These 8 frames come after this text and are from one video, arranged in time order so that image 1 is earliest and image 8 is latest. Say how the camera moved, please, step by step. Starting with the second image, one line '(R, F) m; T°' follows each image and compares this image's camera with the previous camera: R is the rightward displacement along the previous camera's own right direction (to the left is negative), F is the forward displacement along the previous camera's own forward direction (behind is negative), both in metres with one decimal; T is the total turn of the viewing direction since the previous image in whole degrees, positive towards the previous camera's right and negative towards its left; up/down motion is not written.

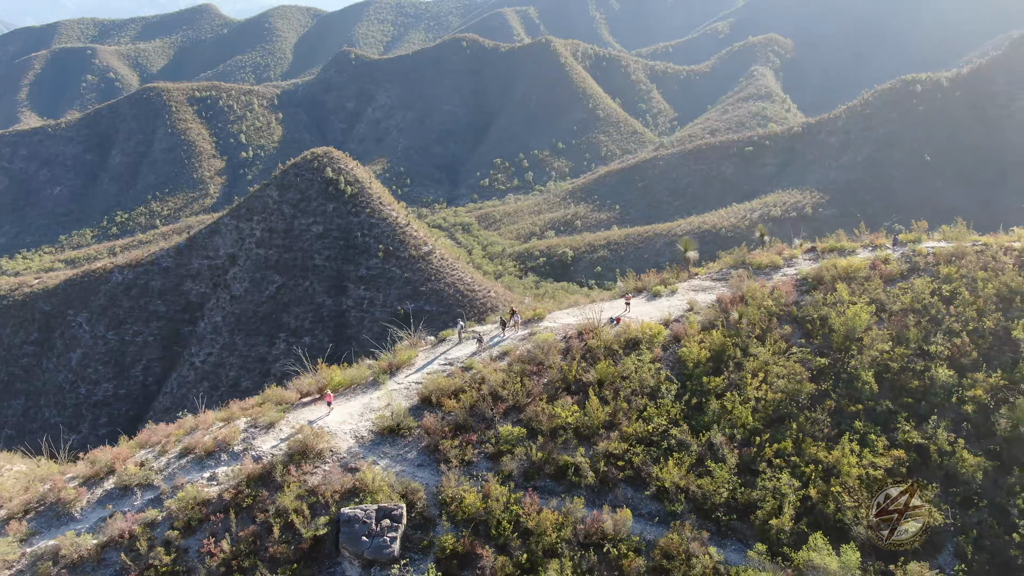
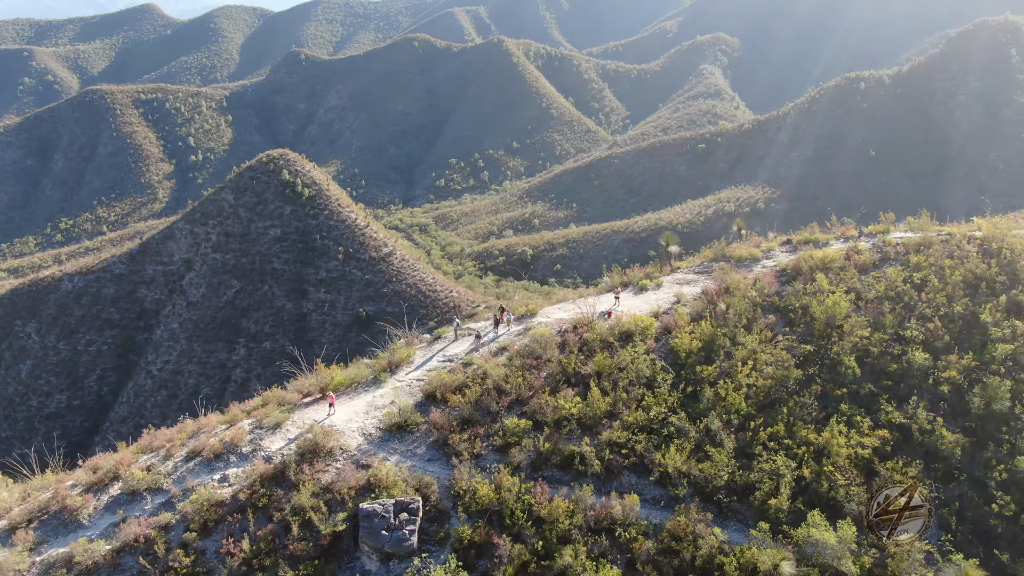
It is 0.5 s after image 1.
(-0.8, -0.3) m; +3°
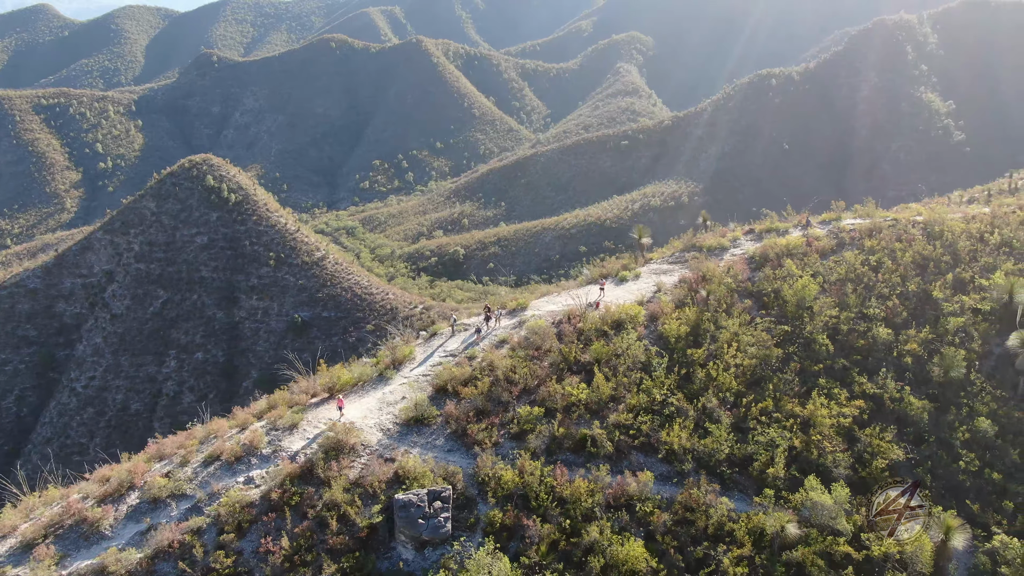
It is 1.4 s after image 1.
(-1.4, -0.4) m; +6°
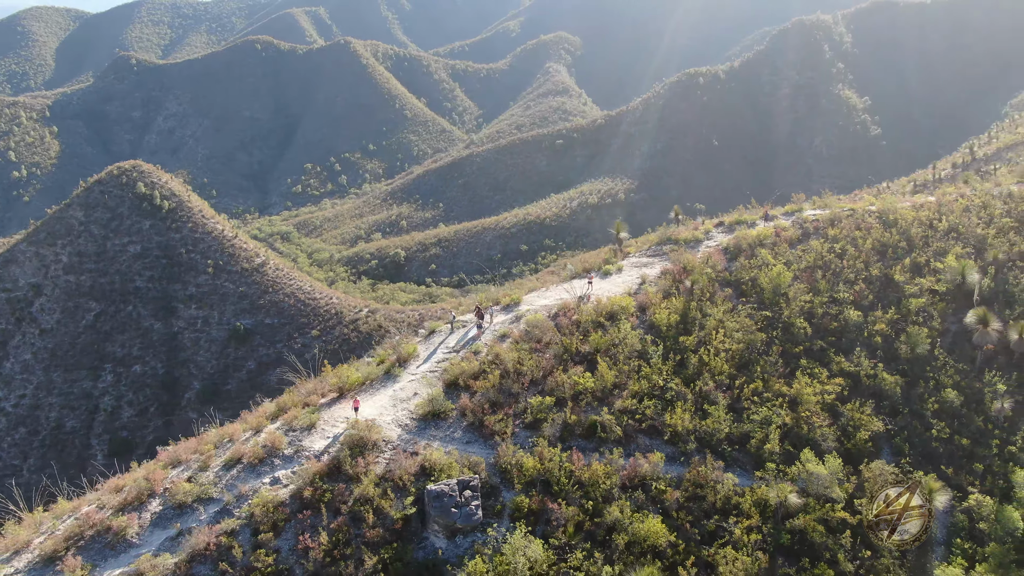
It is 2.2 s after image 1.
(-1.3, -0.4) m; +5°
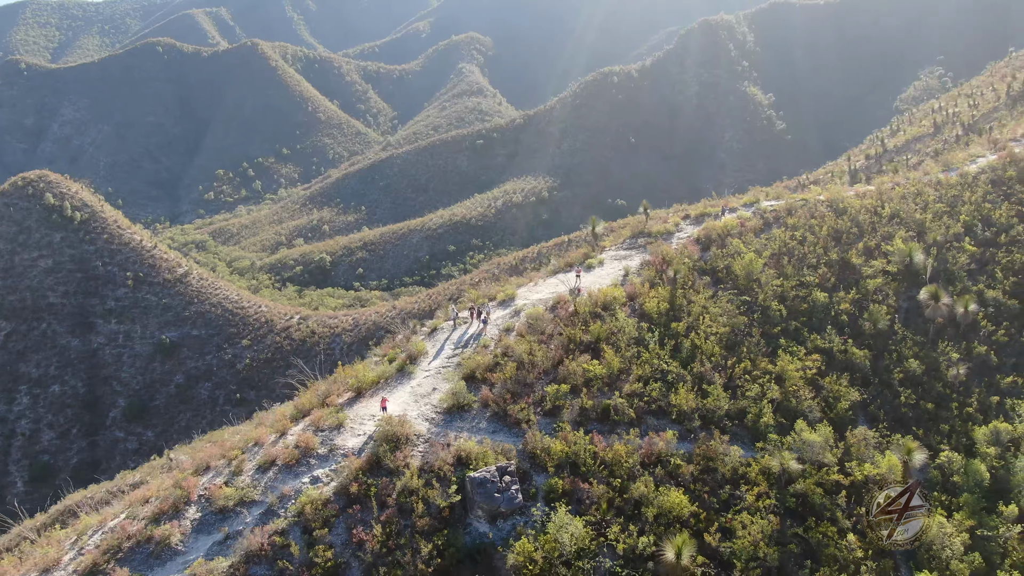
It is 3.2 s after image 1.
(-1.8, -0.5) m; +6°
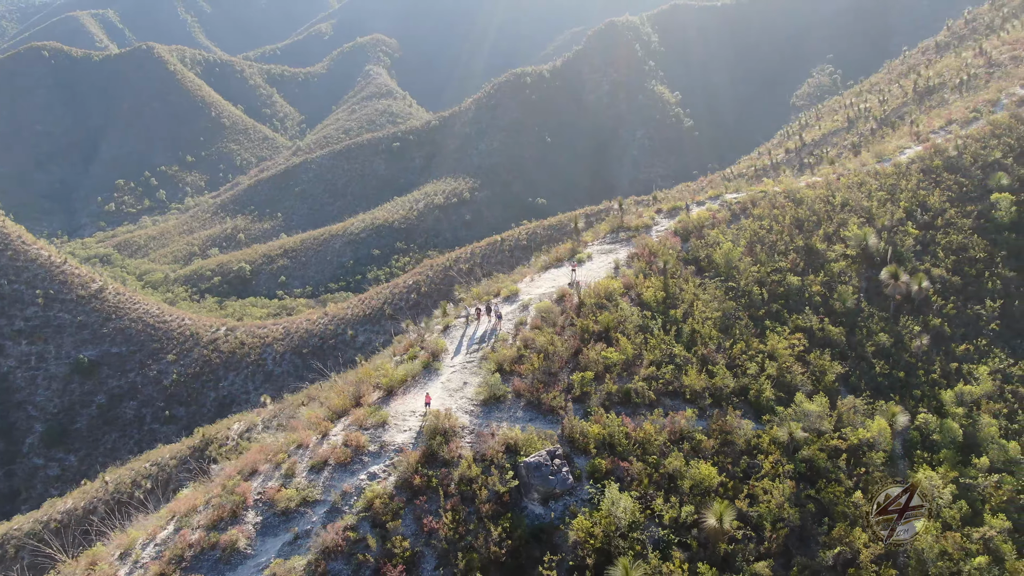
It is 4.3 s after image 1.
(-2.1, -0.5) m; +7°
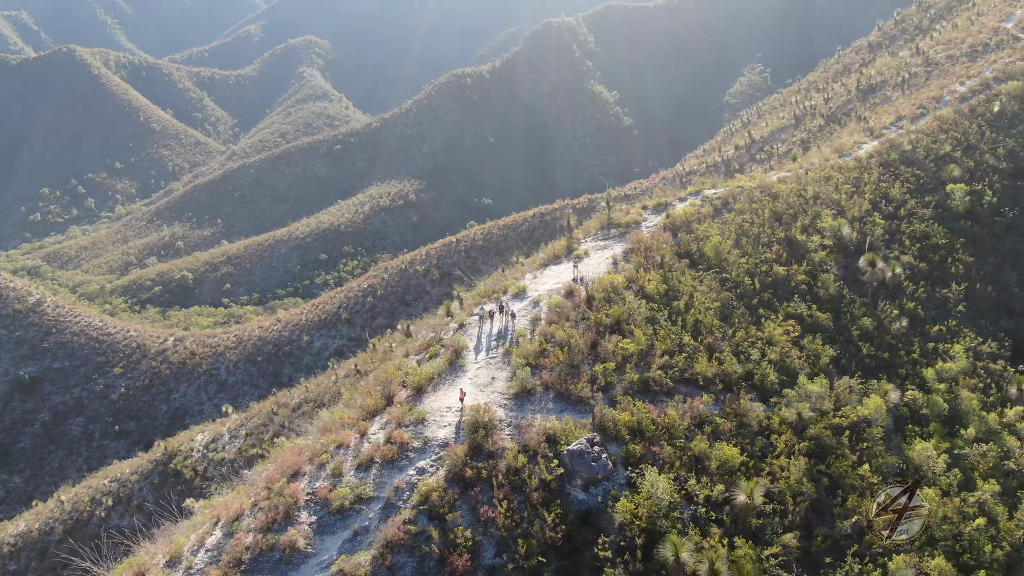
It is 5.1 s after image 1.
(-1.7, -0.4) m; +5°
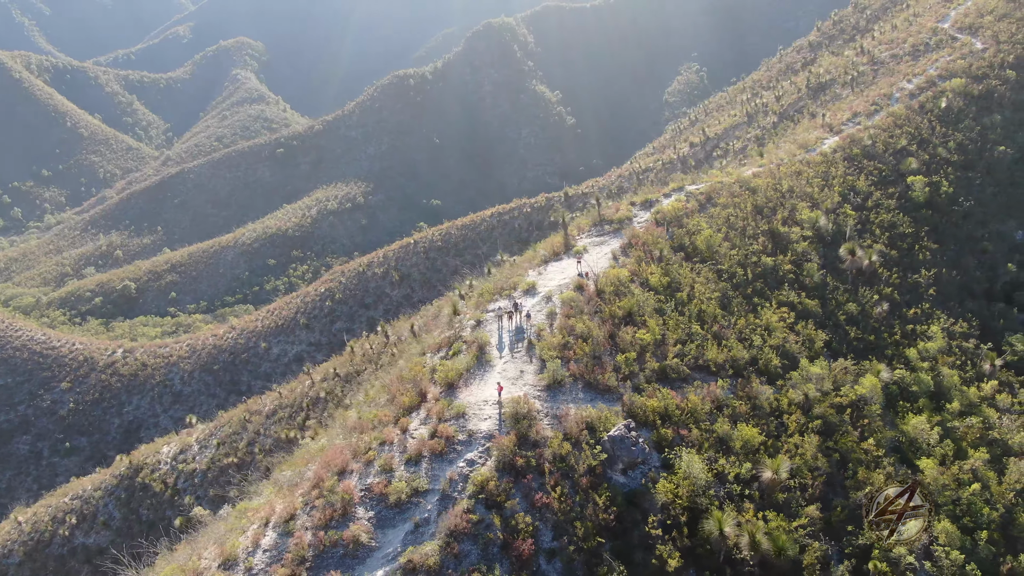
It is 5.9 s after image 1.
(-1.7, -0.4) m; +5°
